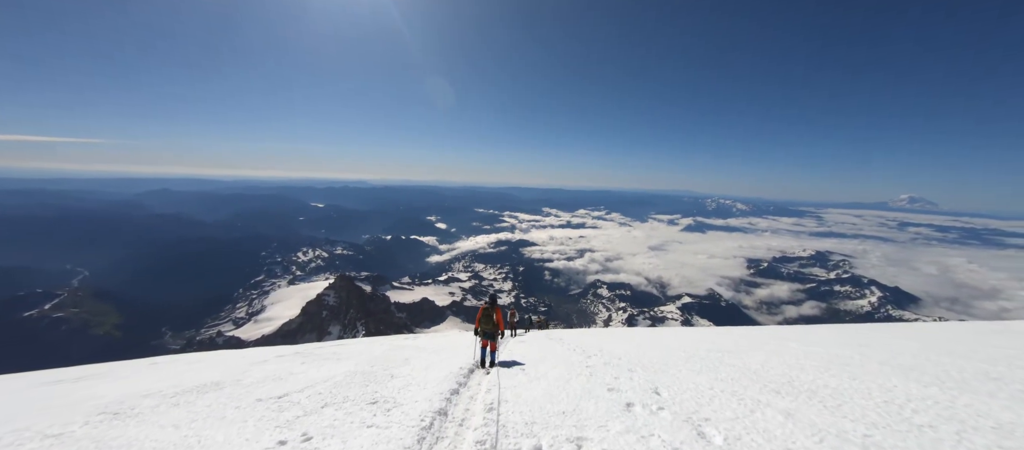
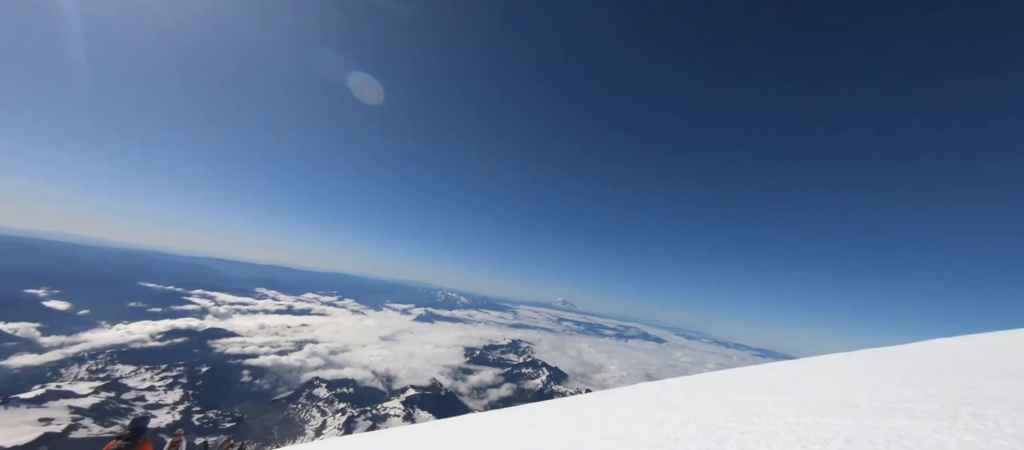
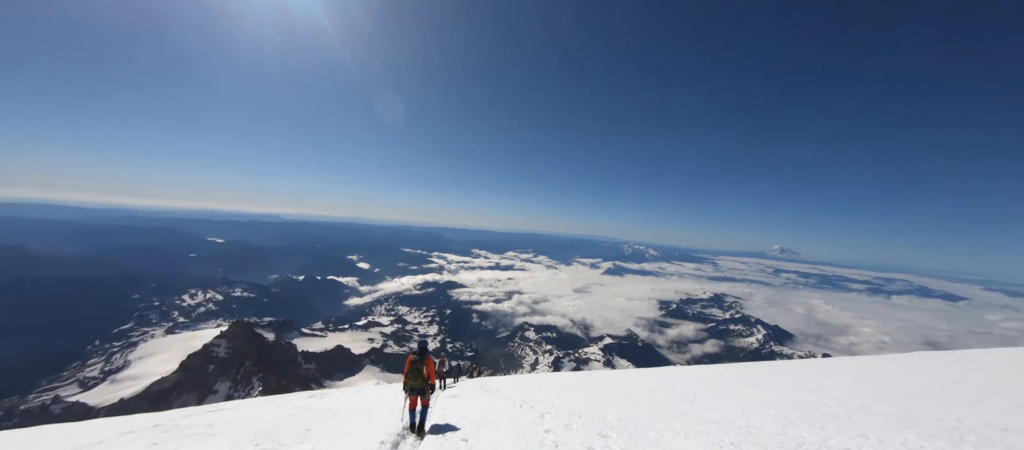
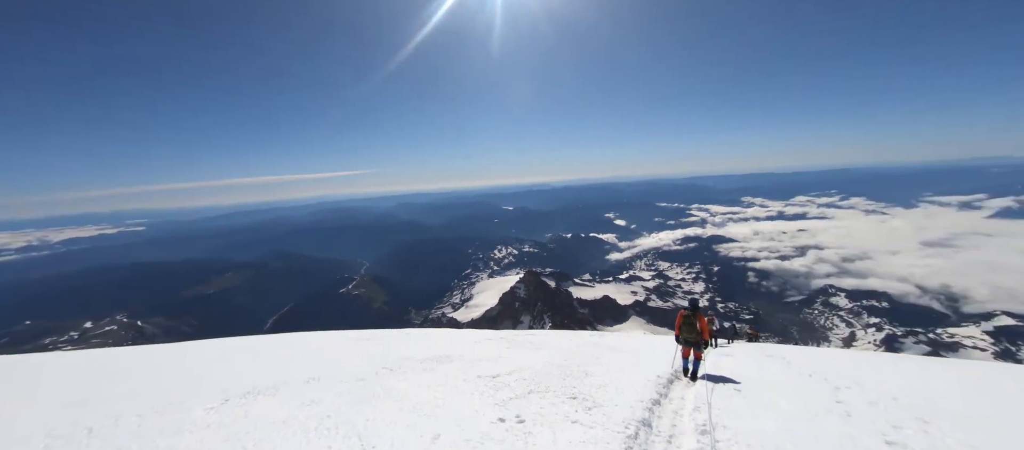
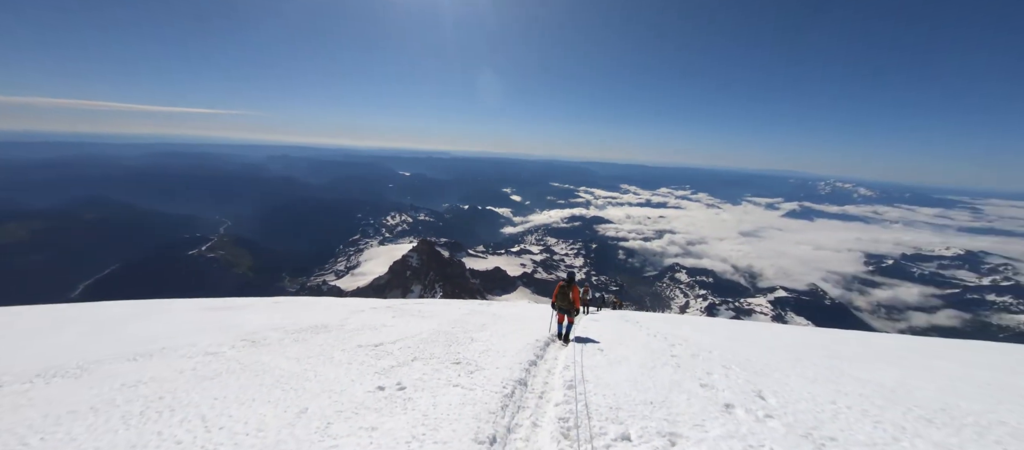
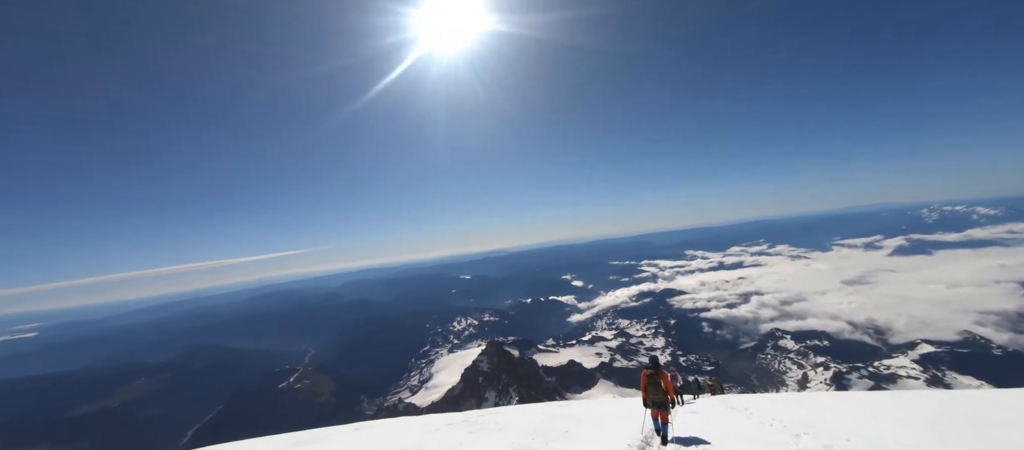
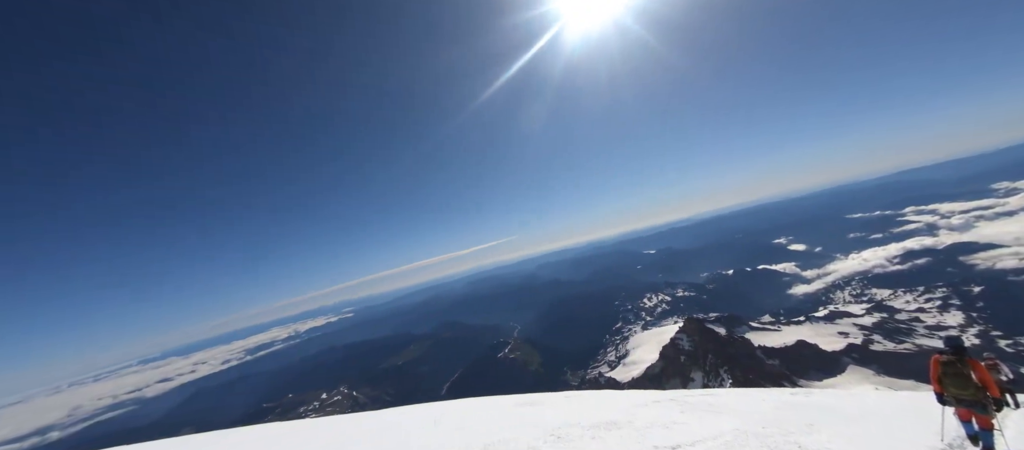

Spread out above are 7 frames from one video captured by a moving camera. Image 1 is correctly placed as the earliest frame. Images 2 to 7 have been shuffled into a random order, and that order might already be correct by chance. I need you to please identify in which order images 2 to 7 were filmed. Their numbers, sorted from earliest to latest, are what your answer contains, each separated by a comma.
6, 7, 4, 5, 3, 2
